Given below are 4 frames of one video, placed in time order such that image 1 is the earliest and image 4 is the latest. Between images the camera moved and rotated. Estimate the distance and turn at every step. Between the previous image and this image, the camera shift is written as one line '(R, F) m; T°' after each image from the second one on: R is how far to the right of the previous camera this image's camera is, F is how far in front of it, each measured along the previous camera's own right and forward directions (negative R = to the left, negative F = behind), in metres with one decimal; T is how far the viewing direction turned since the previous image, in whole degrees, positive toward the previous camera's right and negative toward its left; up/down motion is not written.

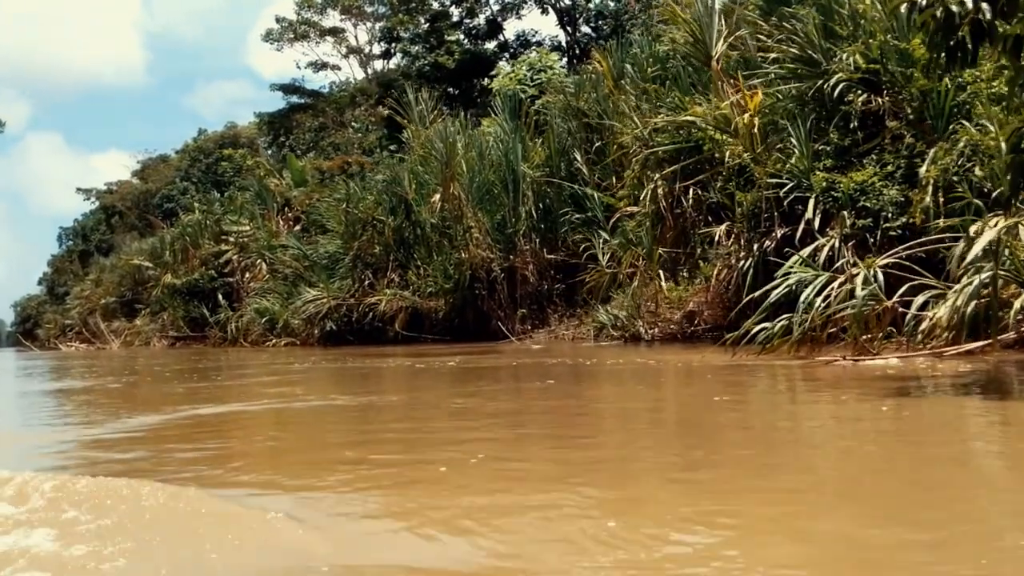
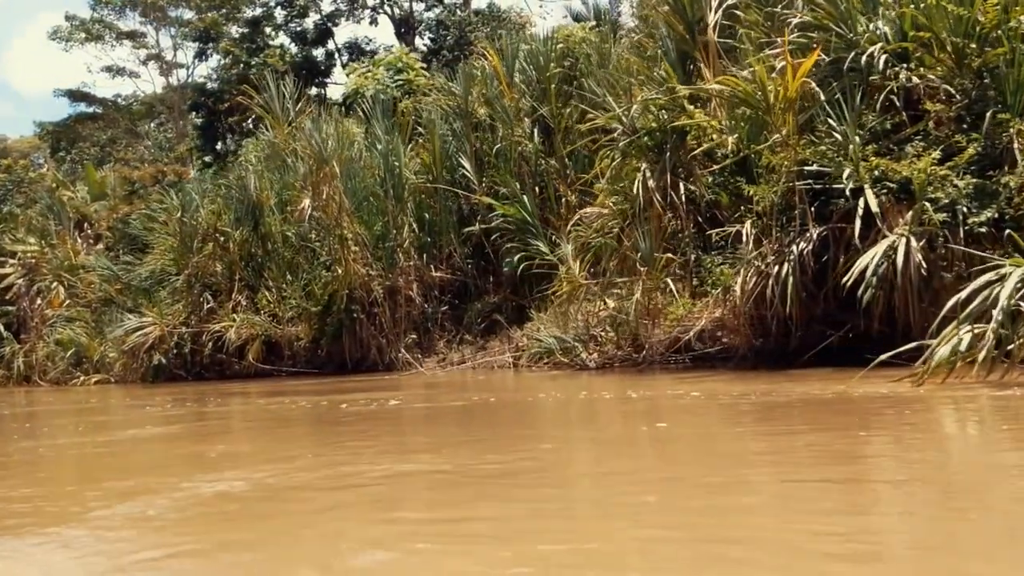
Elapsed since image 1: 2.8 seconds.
(-1.2, +2.0) m; +12°
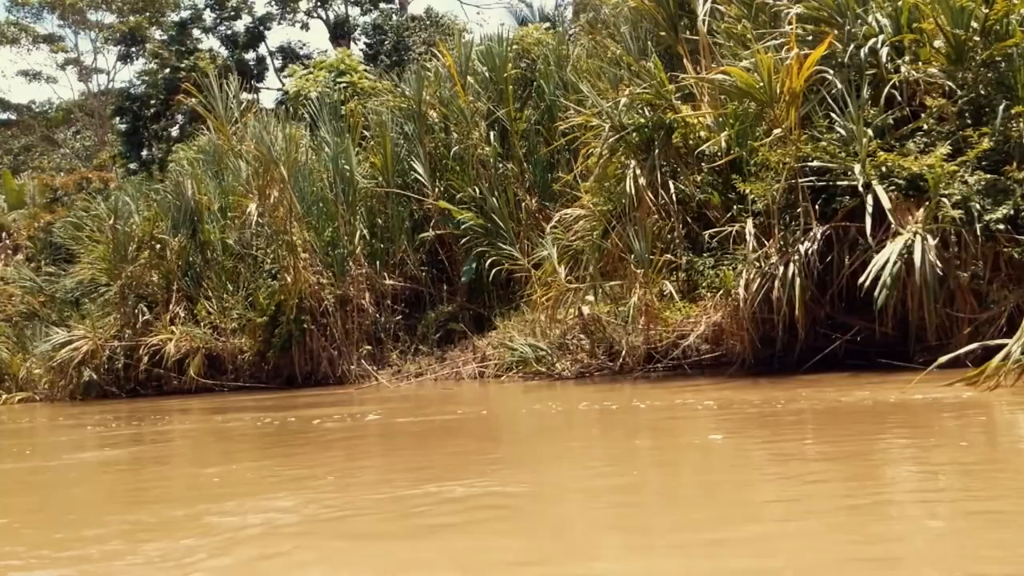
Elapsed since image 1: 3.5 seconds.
(-0.4, +0.5) m; +4°
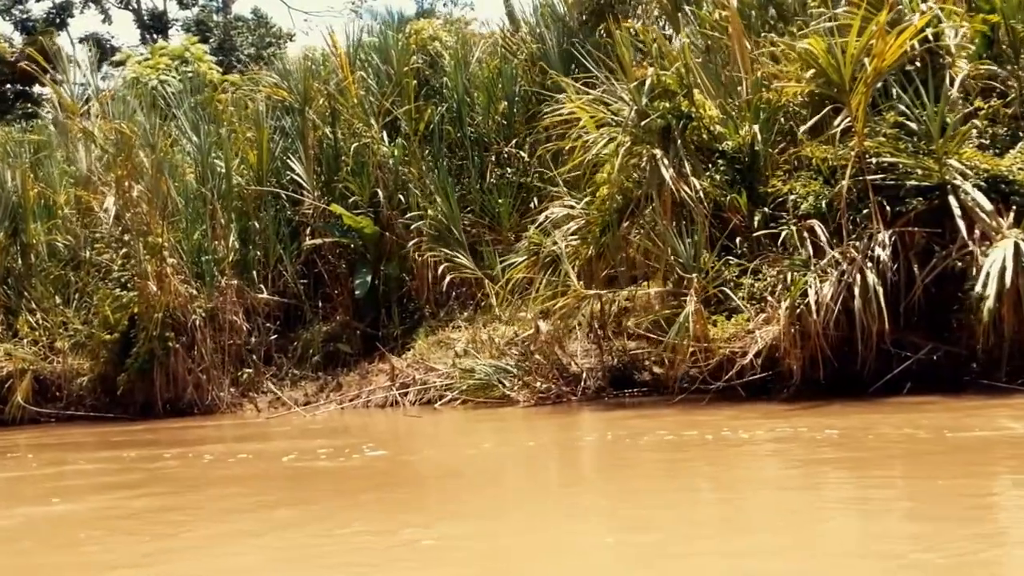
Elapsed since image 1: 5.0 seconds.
(-1.3, +1.3) m; +12°
